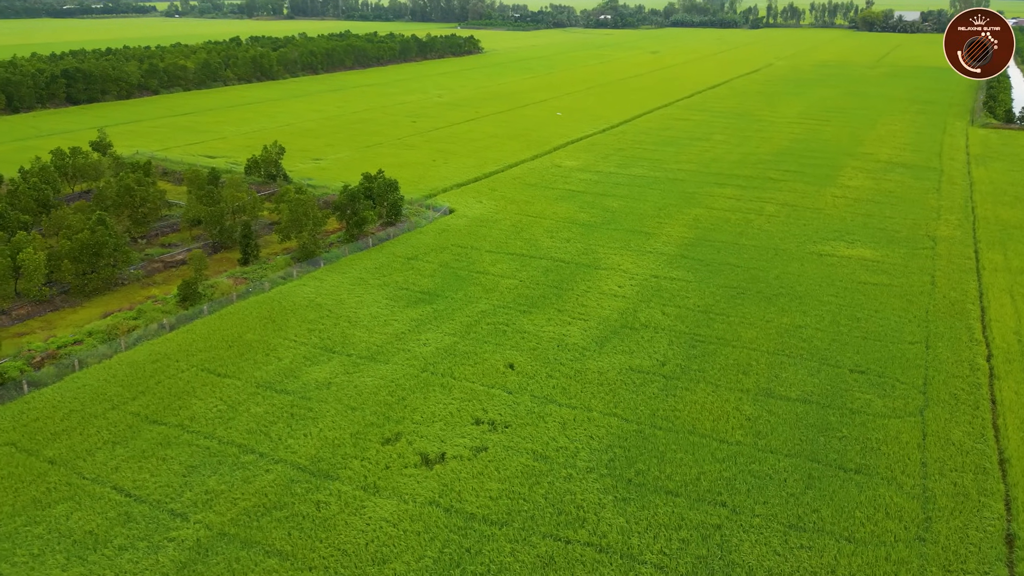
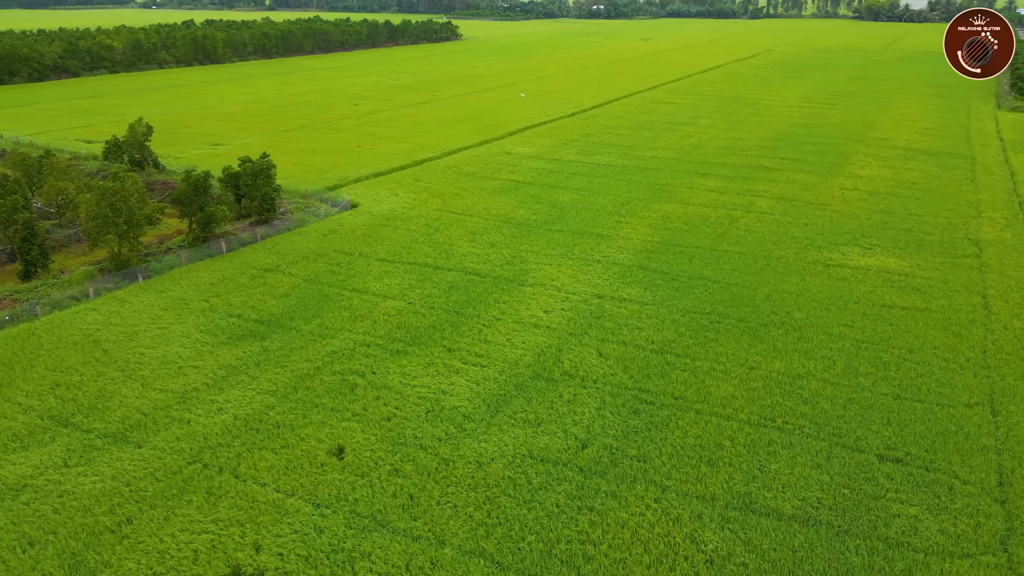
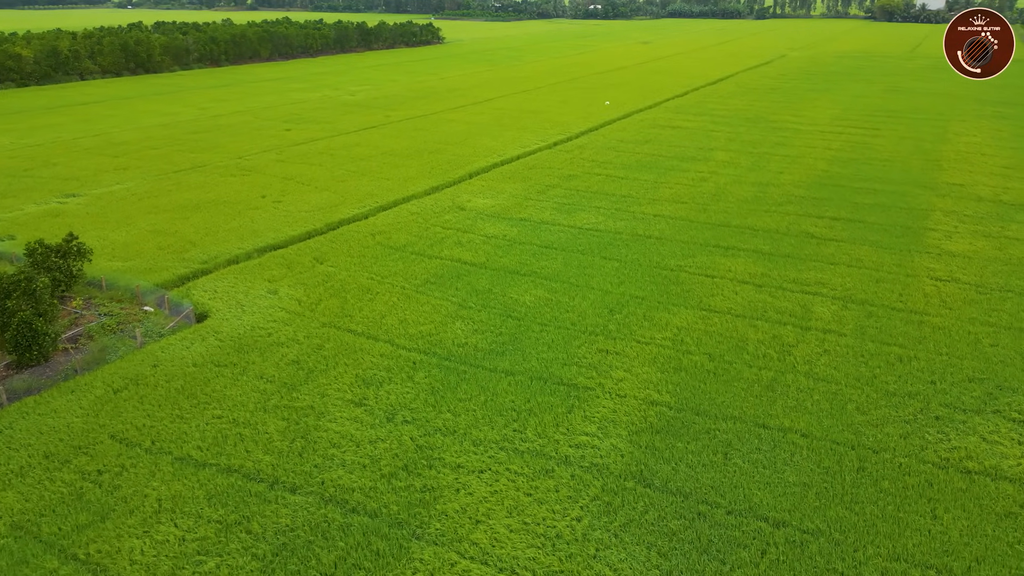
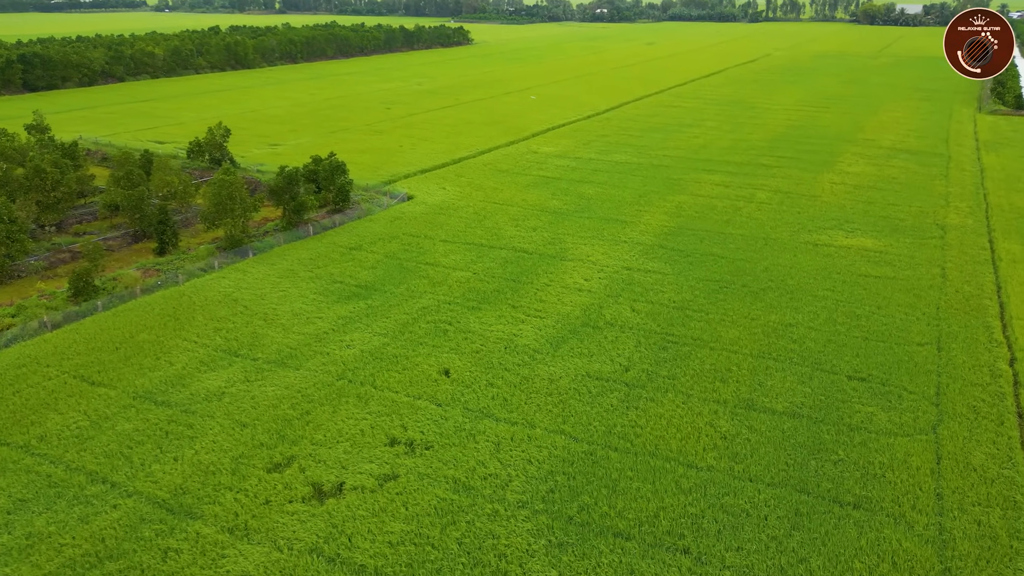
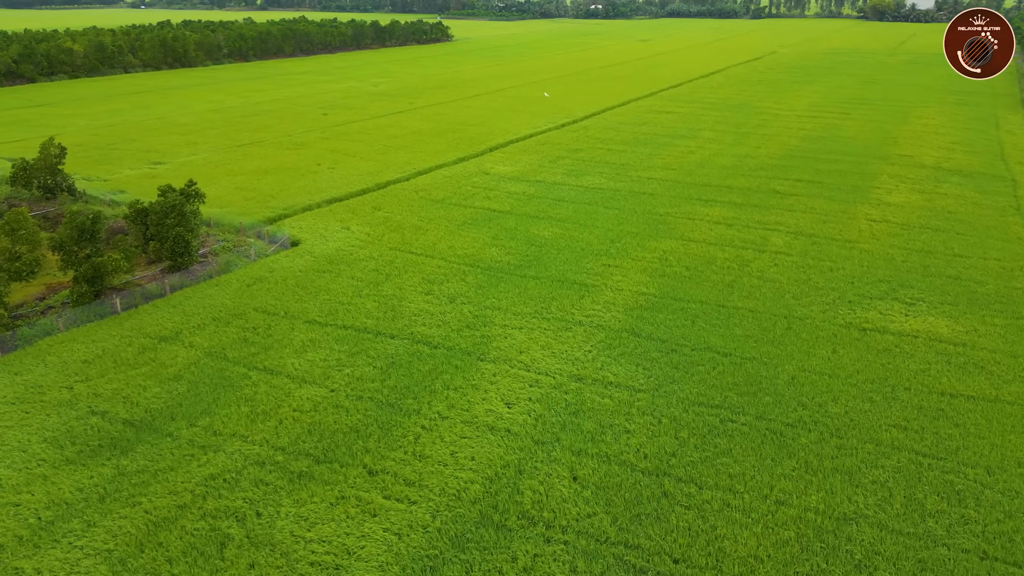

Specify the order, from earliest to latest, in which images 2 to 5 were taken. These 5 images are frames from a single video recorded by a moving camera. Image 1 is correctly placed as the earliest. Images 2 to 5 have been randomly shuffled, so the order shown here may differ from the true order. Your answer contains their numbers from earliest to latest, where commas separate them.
4, 2, 5, 3
